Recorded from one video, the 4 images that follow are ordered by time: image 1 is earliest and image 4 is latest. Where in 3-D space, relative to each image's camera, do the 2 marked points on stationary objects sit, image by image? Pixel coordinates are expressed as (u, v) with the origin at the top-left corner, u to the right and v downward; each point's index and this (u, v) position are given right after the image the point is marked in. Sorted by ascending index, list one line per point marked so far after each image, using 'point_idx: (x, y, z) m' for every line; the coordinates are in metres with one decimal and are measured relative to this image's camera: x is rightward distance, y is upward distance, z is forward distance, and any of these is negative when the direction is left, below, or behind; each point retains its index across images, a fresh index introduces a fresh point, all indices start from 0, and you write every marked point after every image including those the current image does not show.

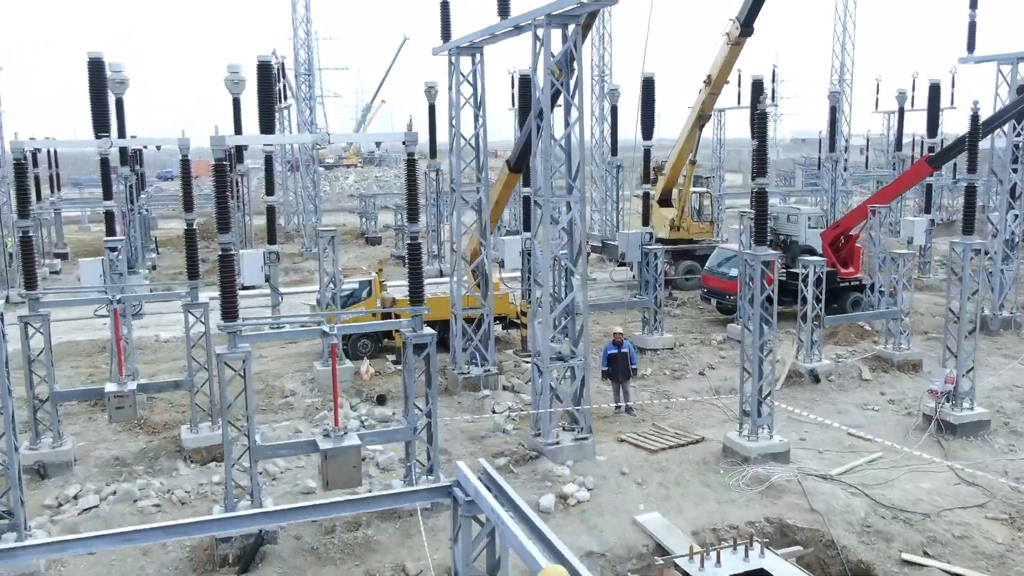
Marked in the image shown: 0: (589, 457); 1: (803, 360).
0: (+0.9, -2.0, +11.3) m
1: (+4.4, -1.1, +14.8) m
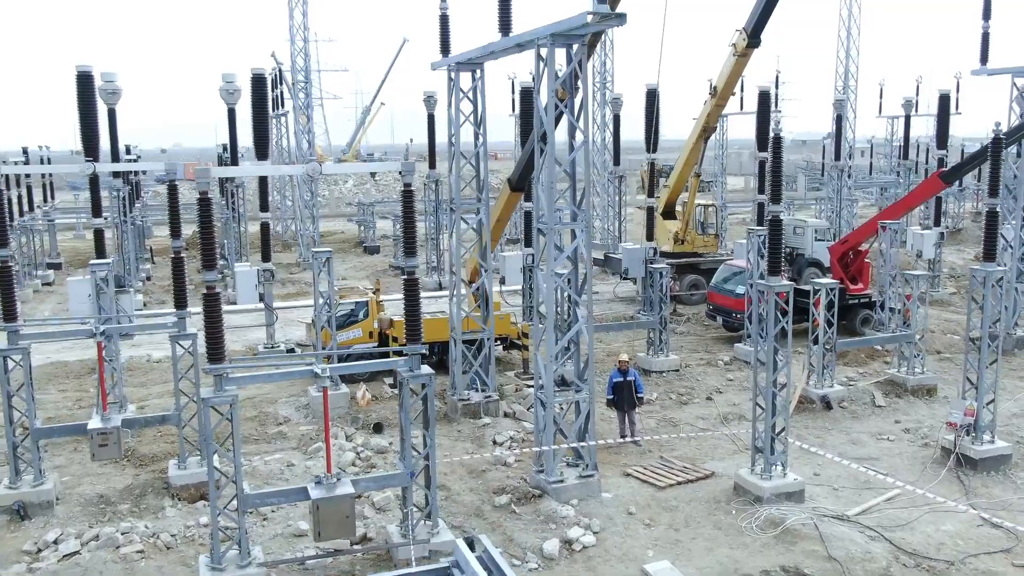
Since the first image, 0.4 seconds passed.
0: (+0.9, -2.3, +10.8) m
1: (+4.5, -1.4, +14.4) m
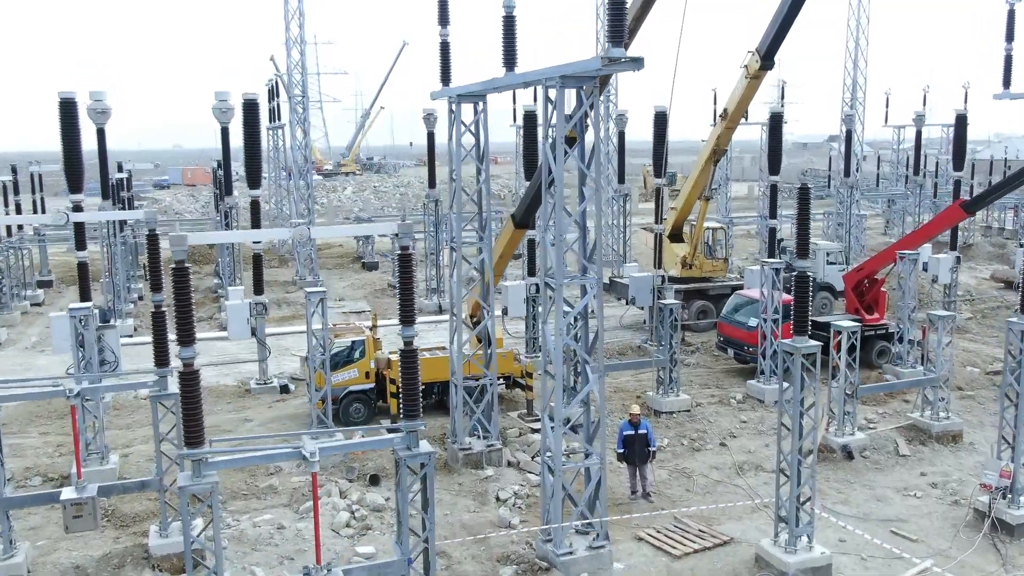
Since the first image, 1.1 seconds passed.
0: (+1.0, -2.9, +10.1) m
1: (+4.5, -2.0, +13.6) m
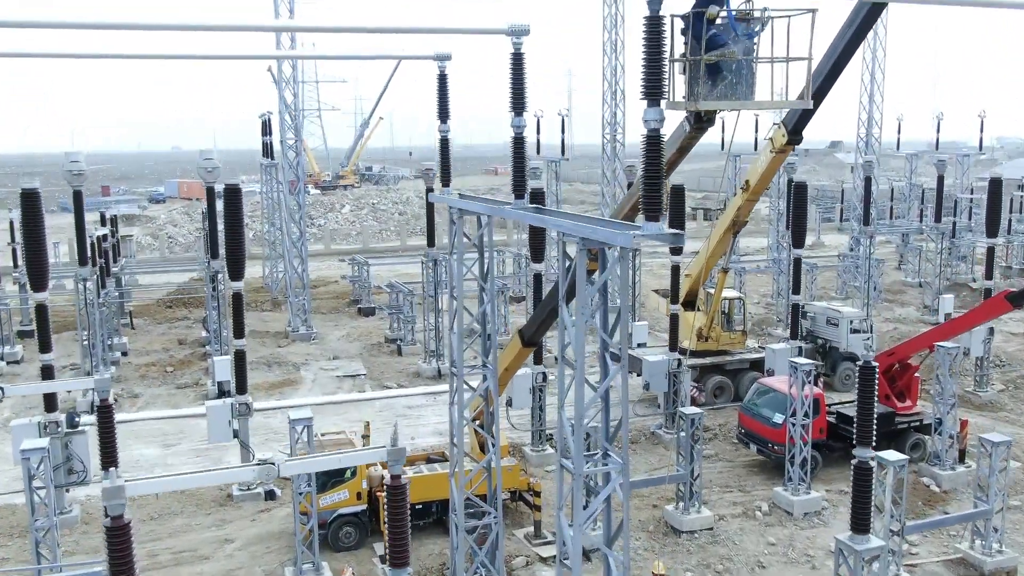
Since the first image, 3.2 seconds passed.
0: (+1.1, -4.5, +8.7) m
1: (+4.6, -3.6, +12.2) m
